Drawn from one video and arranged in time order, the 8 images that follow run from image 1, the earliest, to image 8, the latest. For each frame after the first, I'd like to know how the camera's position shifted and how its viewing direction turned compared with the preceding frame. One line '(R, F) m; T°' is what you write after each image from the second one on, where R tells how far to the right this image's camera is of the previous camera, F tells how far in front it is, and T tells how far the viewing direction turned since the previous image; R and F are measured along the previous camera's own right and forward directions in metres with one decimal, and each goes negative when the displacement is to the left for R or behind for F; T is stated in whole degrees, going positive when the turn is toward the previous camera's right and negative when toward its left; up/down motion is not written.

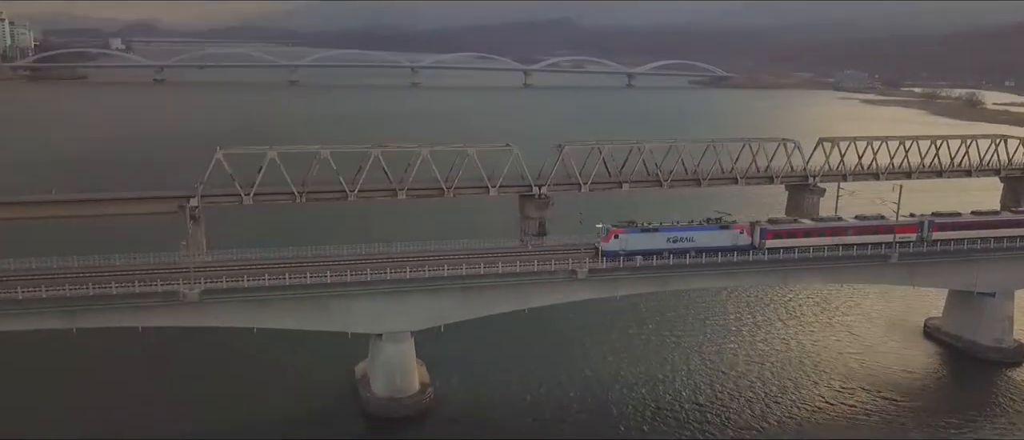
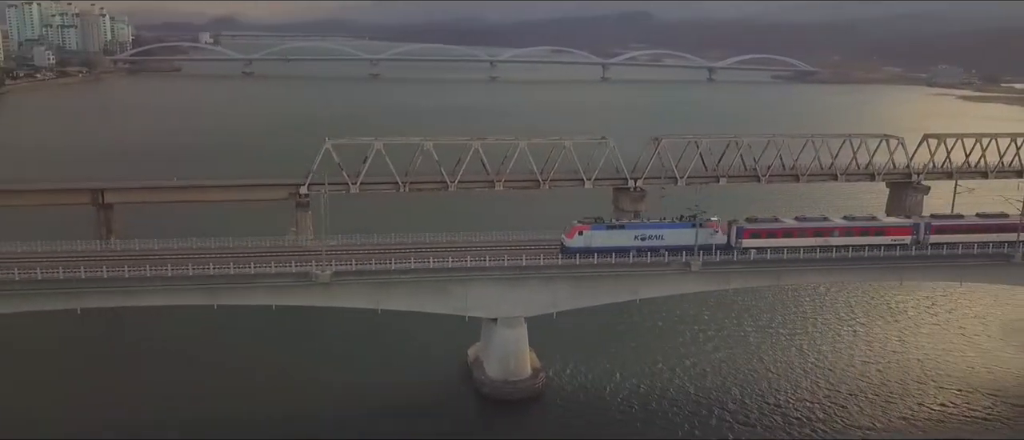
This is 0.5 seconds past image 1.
(-1.0, -0.4) m; -5°
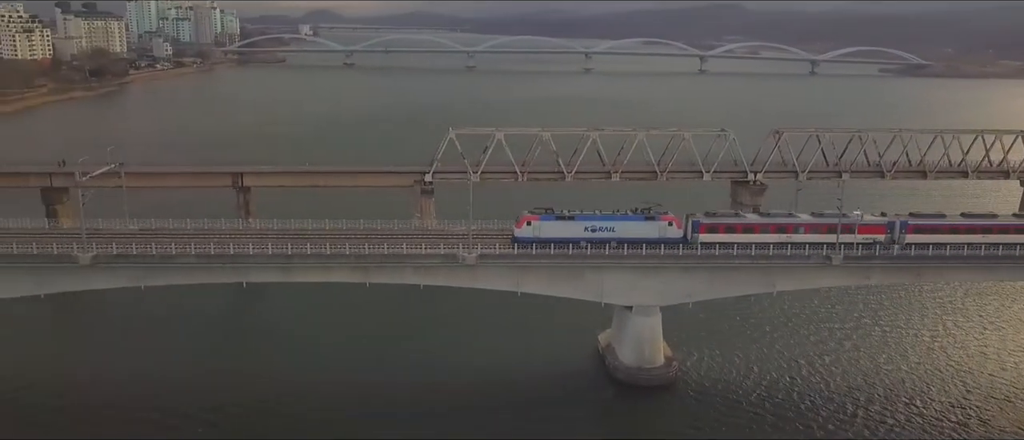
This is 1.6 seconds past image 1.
(-1.2, -0.5) m; -6°
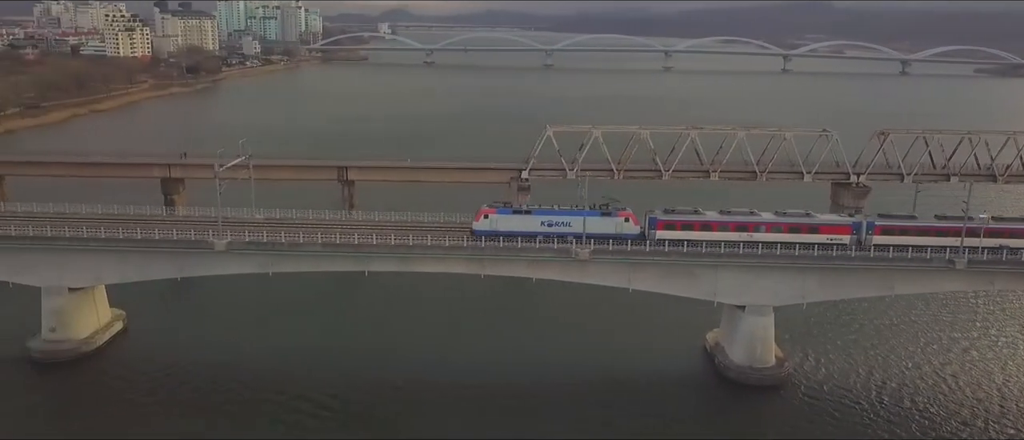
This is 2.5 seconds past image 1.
(-1.0, -0.3) m; -5°
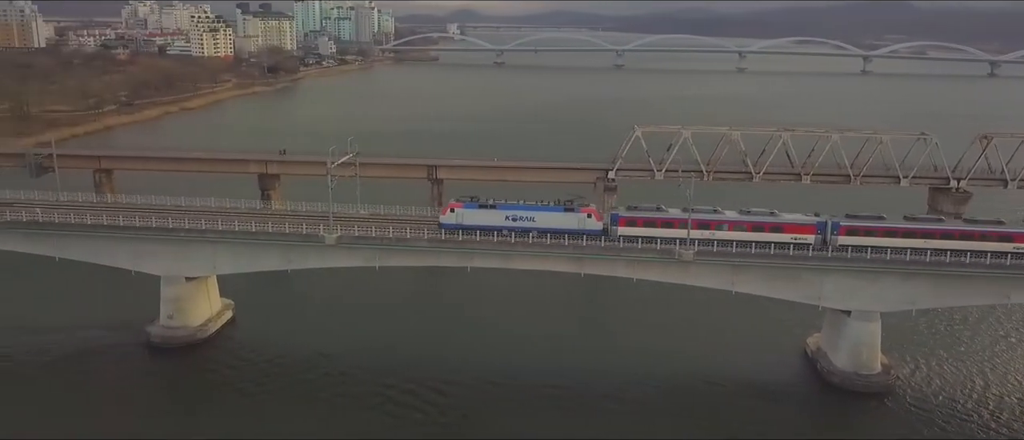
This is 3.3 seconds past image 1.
(-0.9, -0.2) m; -4°
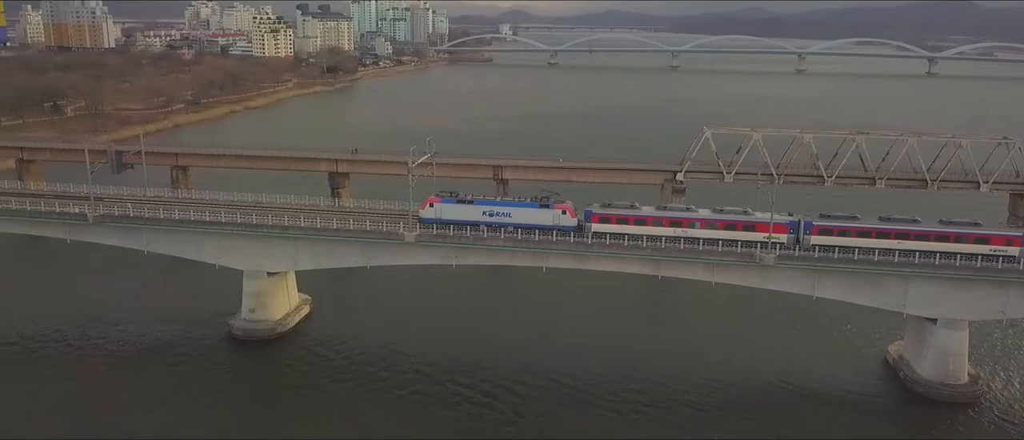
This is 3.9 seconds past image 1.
(-0.7, -0.1) m; -3°
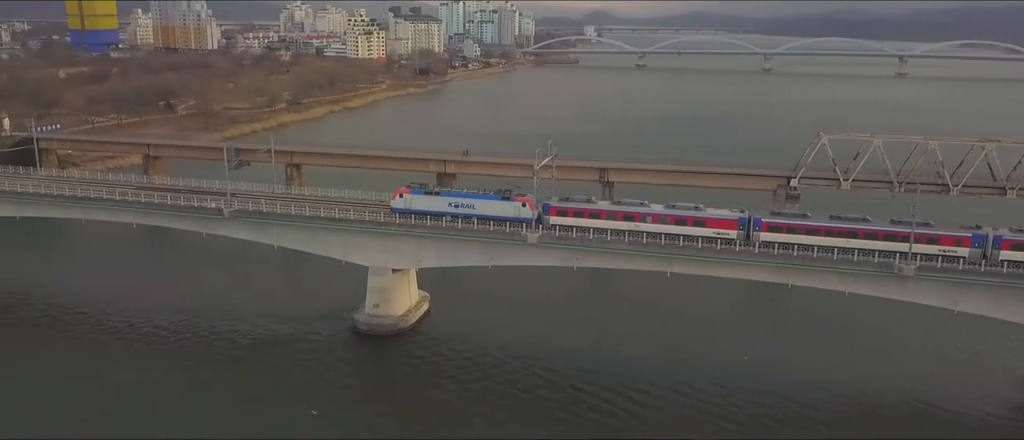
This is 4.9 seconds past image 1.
(-1.1, -0.1) m; -6°
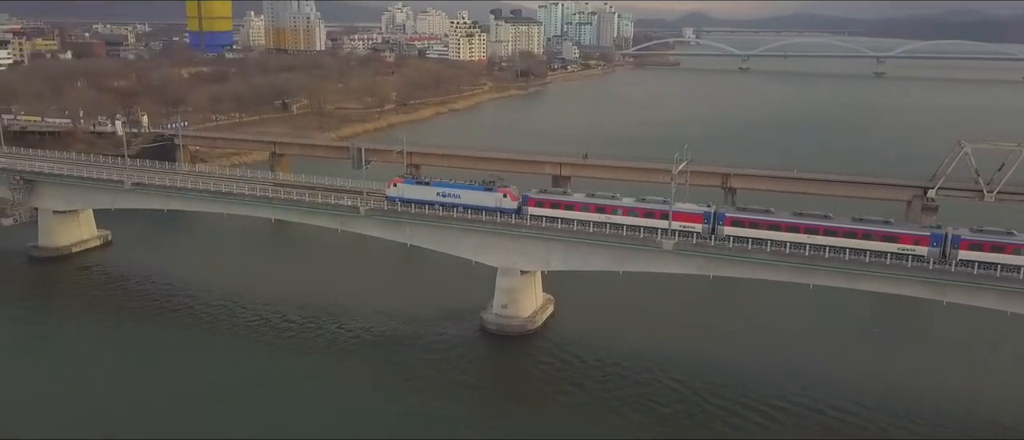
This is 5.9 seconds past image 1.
(-1.1, -0.1) m; -6°
